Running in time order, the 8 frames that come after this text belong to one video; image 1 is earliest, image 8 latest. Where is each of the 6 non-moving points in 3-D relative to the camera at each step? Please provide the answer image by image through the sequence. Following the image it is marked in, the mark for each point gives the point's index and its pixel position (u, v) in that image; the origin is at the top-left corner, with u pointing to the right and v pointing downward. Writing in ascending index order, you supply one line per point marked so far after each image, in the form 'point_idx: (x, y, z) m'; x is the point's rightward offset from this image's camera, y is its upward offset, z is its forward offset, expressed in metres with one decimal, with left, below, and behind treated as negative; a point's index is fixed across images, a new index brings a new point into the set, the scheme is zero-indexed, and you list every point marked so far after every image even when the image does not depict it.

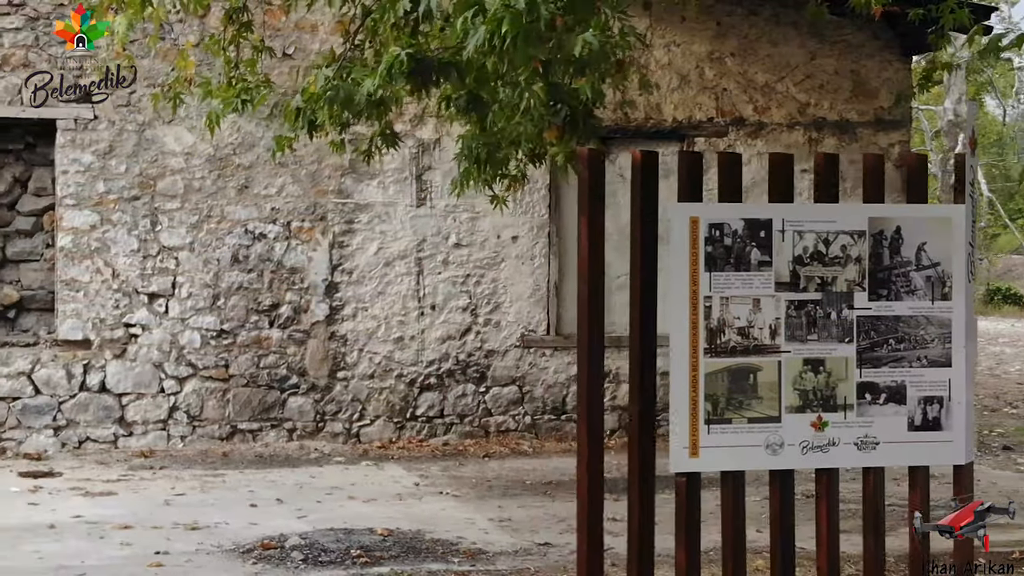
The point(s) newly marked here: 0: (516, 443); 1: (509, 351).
0: (0.0, -1.1, +8.4) m
1: (0.0, -0.5, +8.4) m
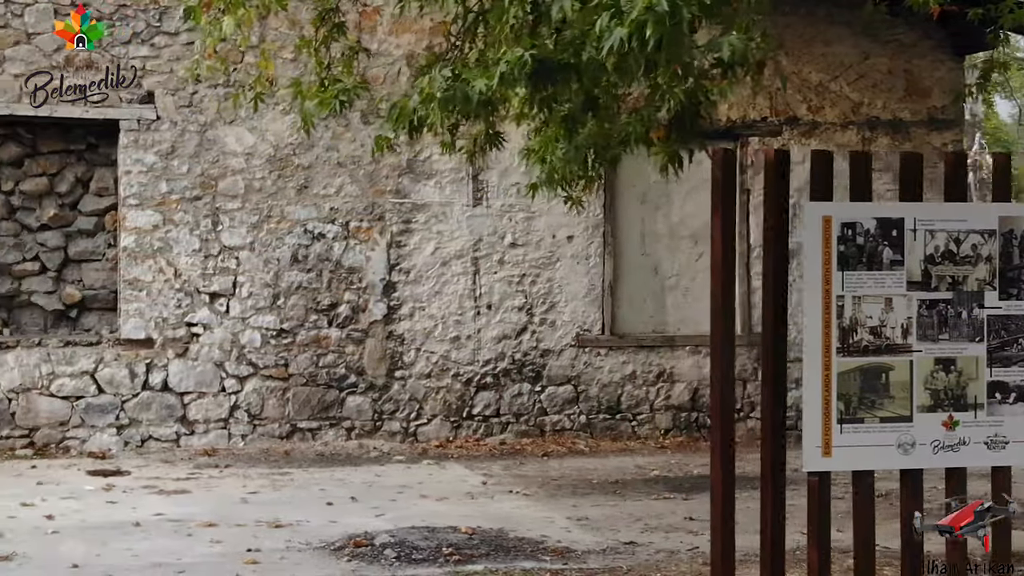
0: (+0.4, -1.1, +8.4) m
1: (+0.4, -0.5, +8.5) m
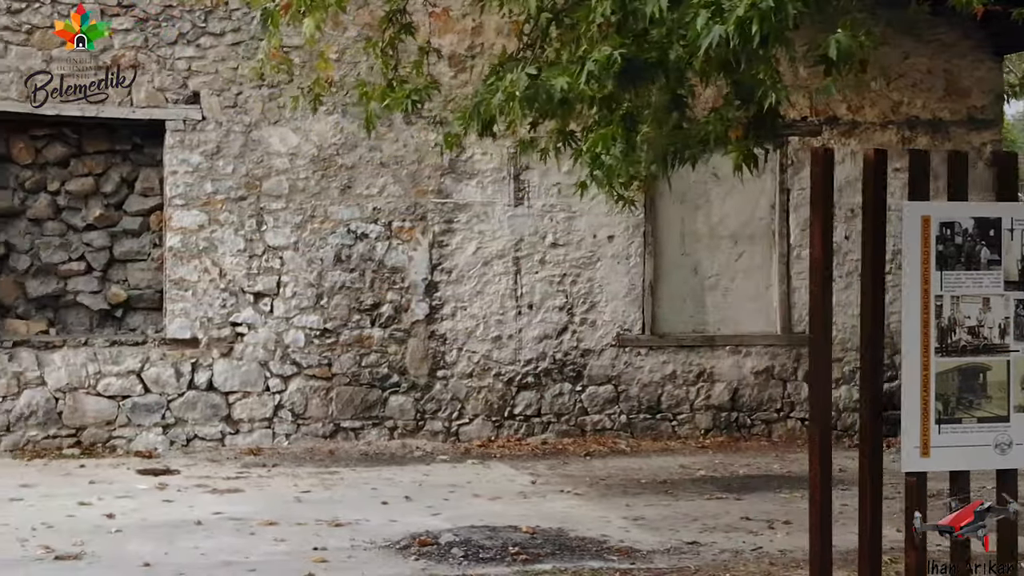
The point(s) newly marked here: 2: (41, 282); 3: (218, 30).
0: (+0.7, -1.1, +8.4) m
1: (+0.7, -0.5, +8.5) m
2: (-3.1, 0.0, +7.6) m
3: (-1.9, +1.7, +7.7) m
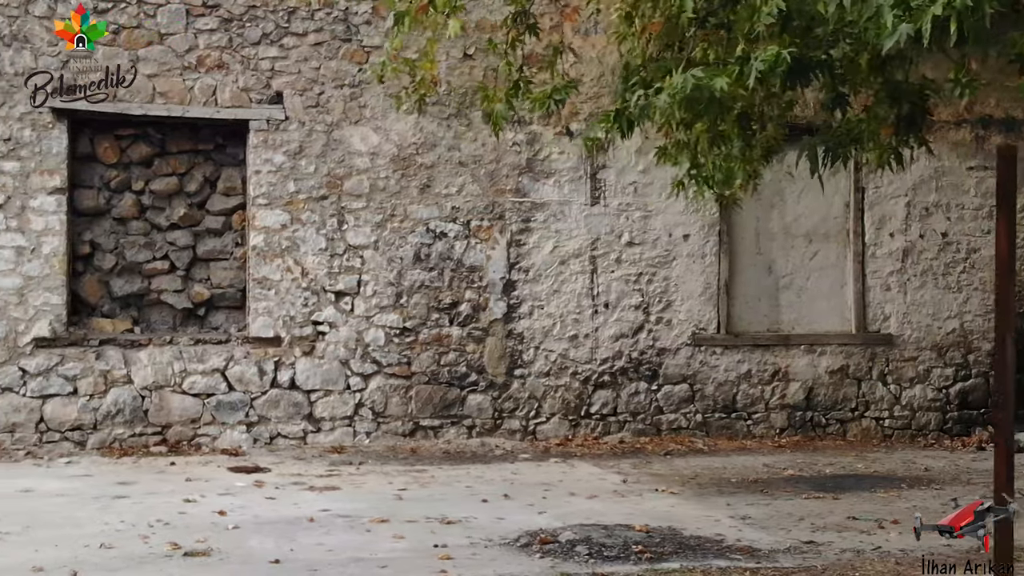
0: (+1.3, -1.1, +8.4) m
1: (+1.2, -0.5, +8.5) m
2: (-2.6, 0.0, +7.7) m
3: (-1.4, +1.7, +7.7) m
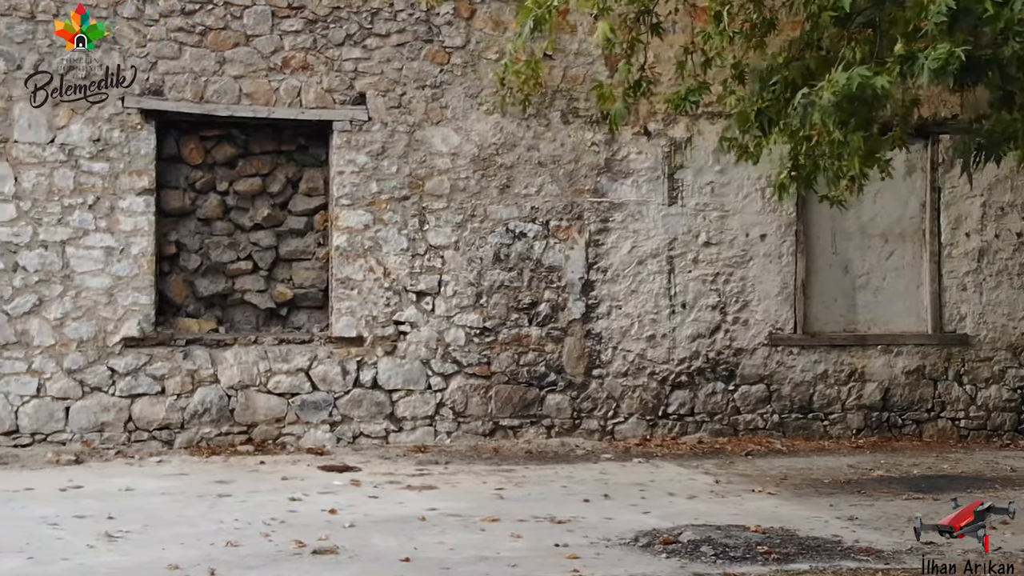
0: (+1.8, -1.1, +8.4) m
1: (+1.8, -0.5, +8.4) m
2: (-2.0, 0.0, +7.7) m
3: (-0.9, +1.7, +7.7) m
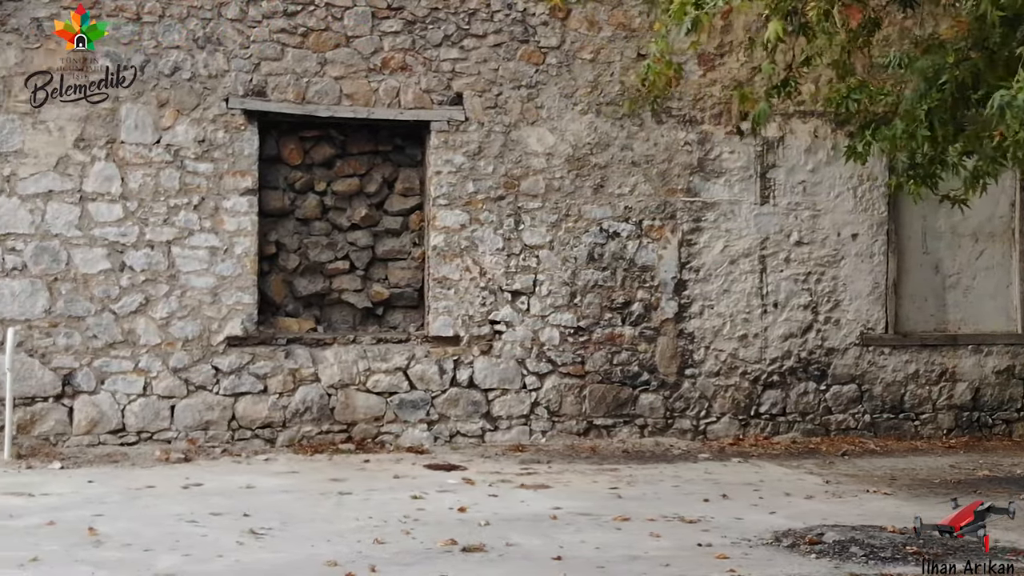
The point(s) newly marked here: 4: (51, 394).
0: (+2.5, -1.1, +8.4) m
1: (+2.5, -0.5, +8.4) m
2: (-1.4, +0.1, +7.8) m
3: (-0.2, +1.7, +7.7) m
4: (-2.8, -0.6, +7.0) m
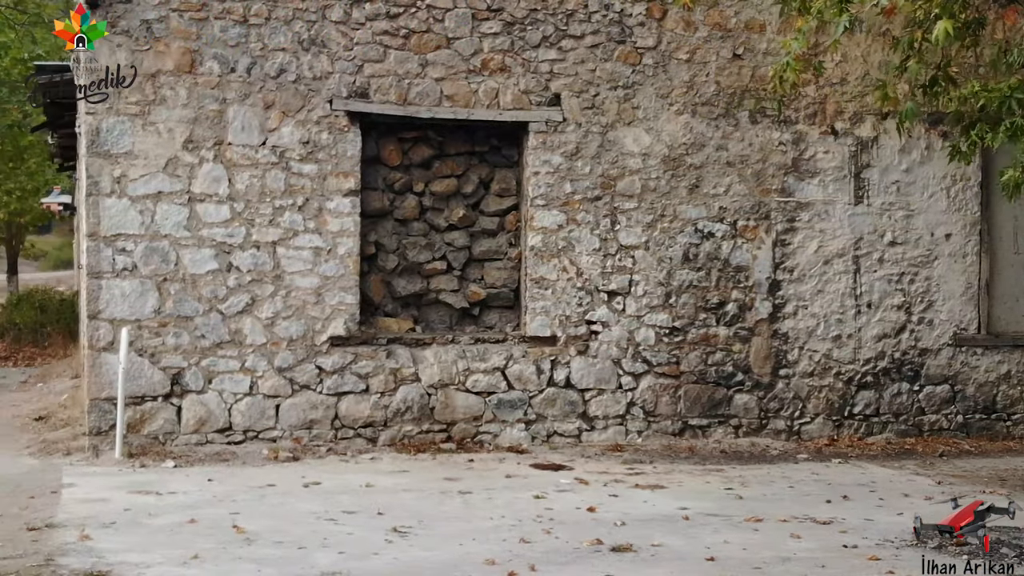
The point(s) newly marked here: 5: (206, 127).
0: (+3.2, -1.1, +8.3) m
1: (+3.1, -0.5, +8.4) m
2: (-0.7, +0.1, +7.8) m
3: (+0.5, +1.7, +7.8) m
4: (-2.2, -0.6, +7.1) m
5: (-1.9, +1.0, +7.2) m
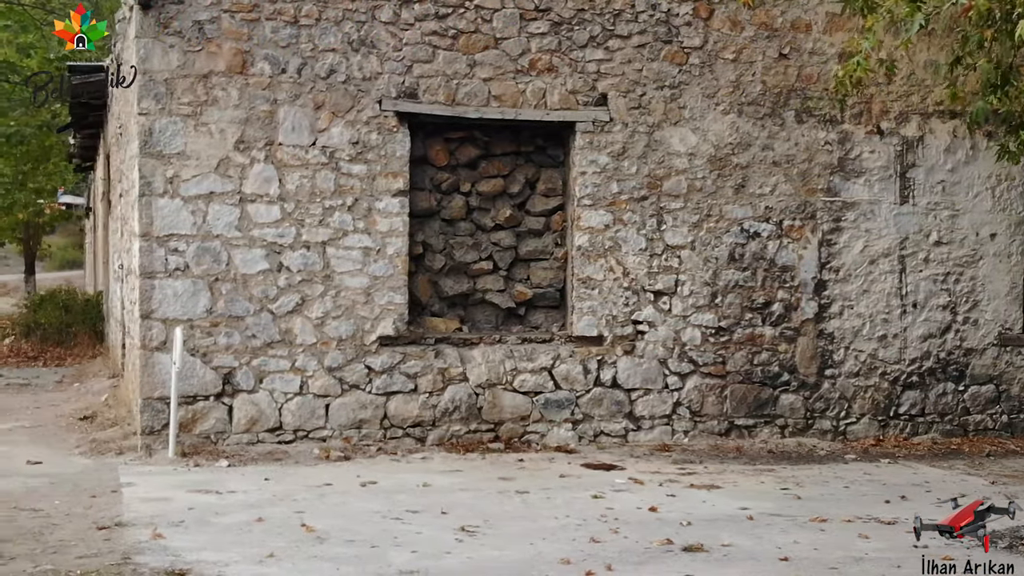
0: (+3.5, -1.1, +8.3) m
1: (+3.4, -0.5, +8.4) m
2: (-0.4, +0.1, +7.8) m
3: (+0.8, +1.7, +7.8) m
4: (-1.9, -0.6, +7.1) m
5: (-1.6, +1.0, +7.2) m
